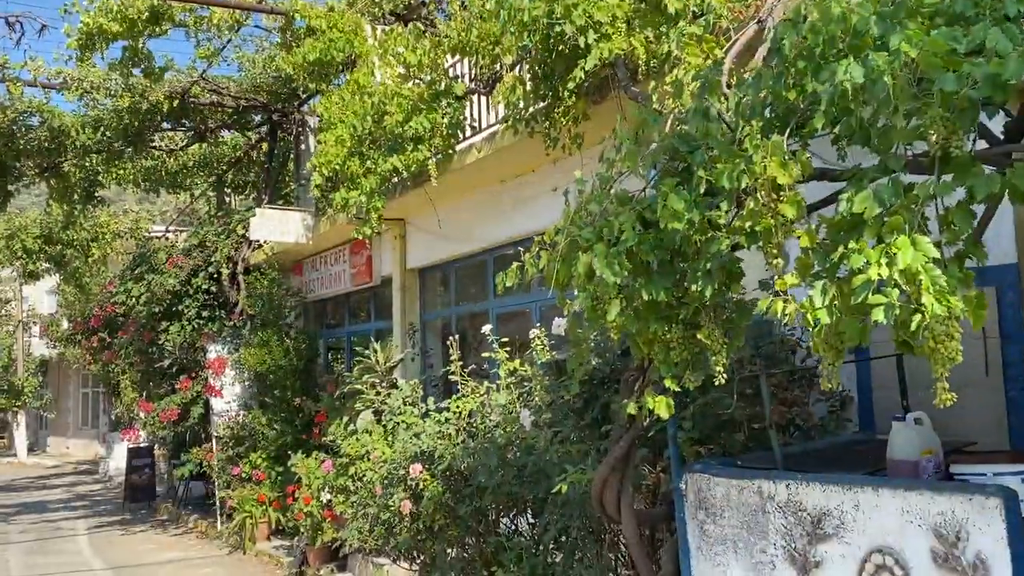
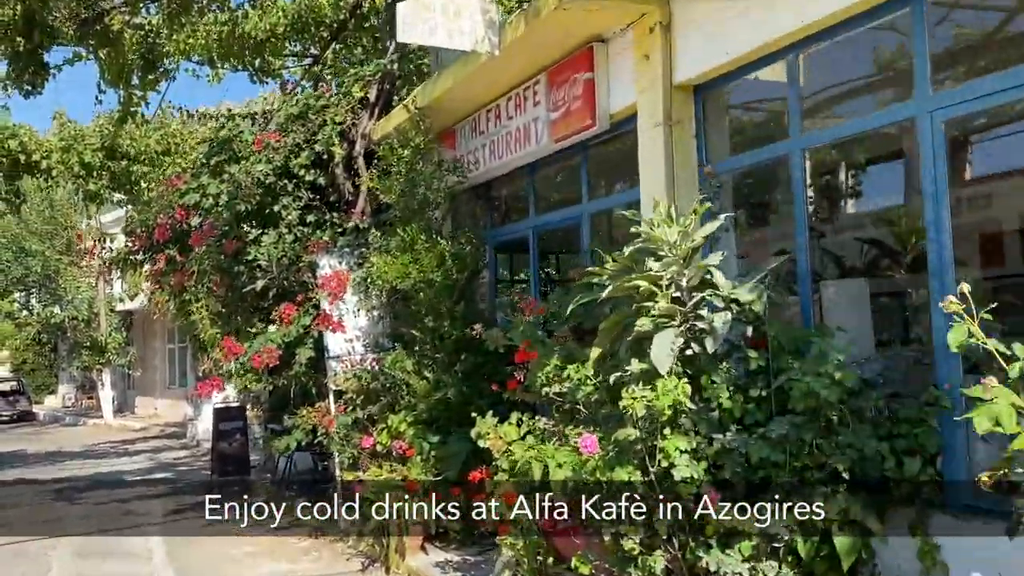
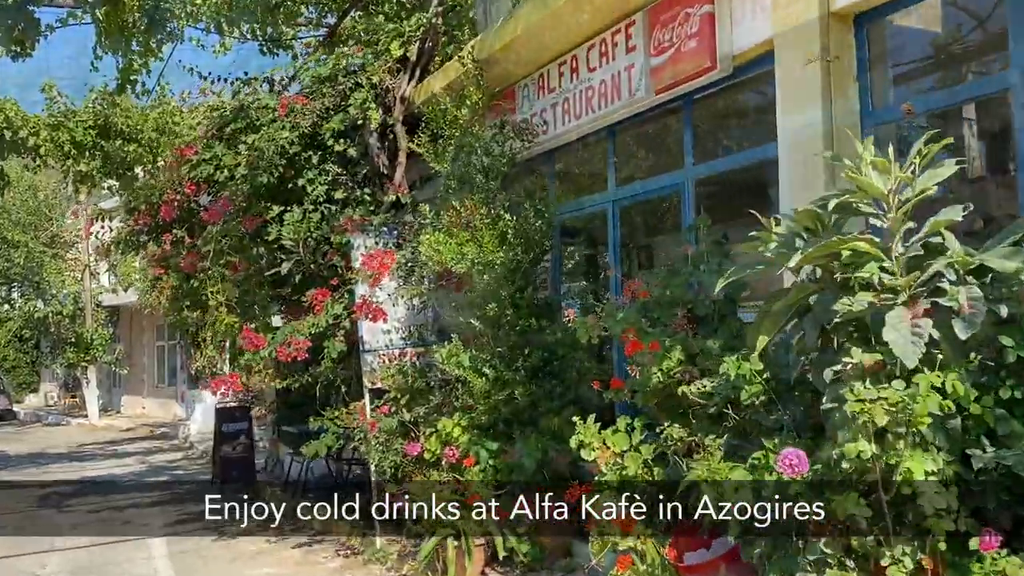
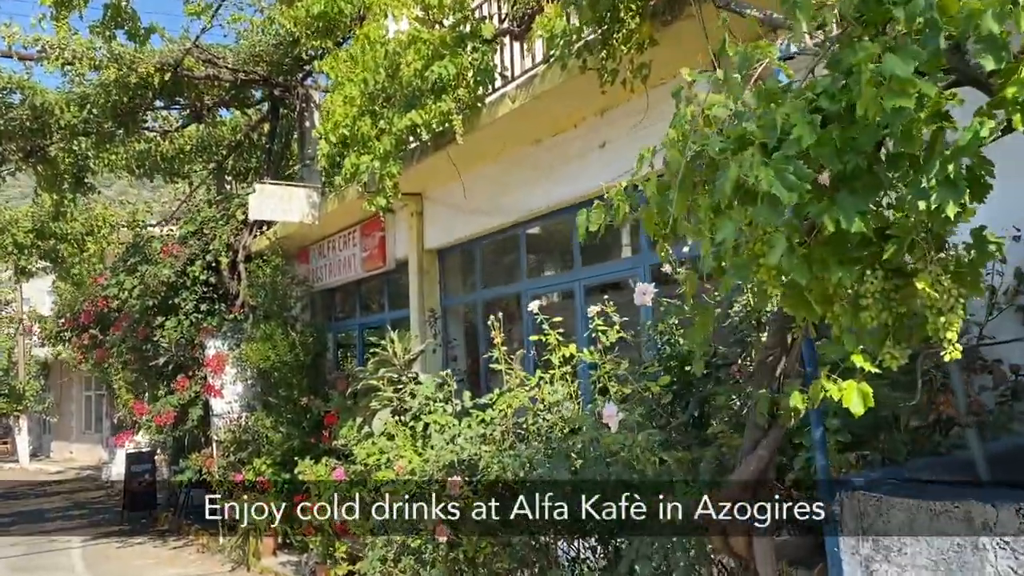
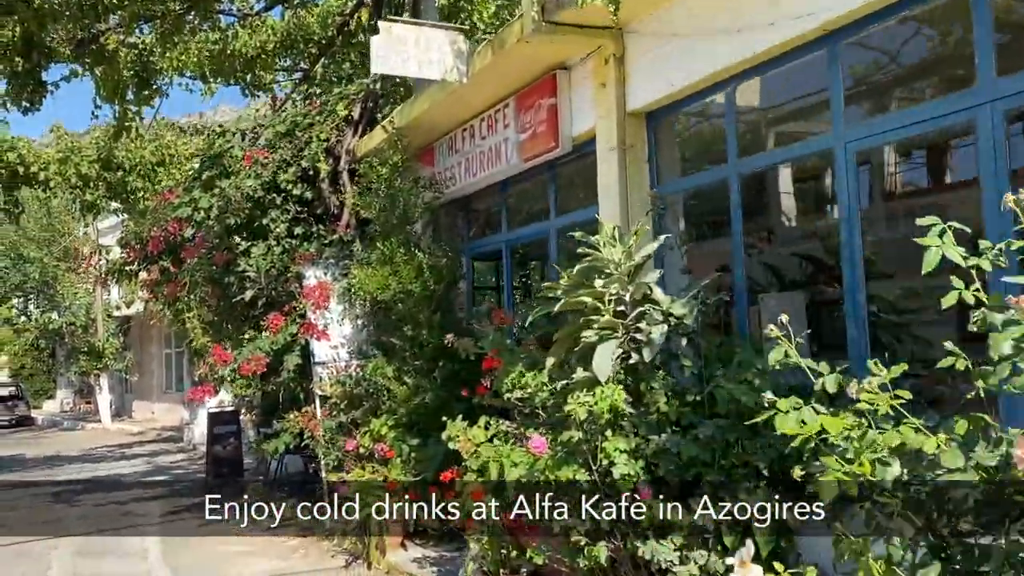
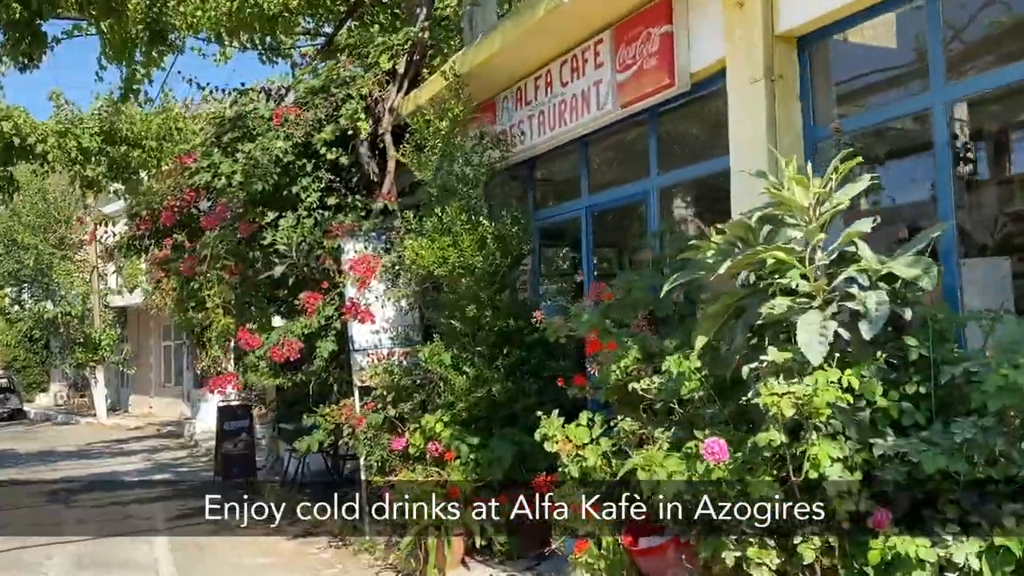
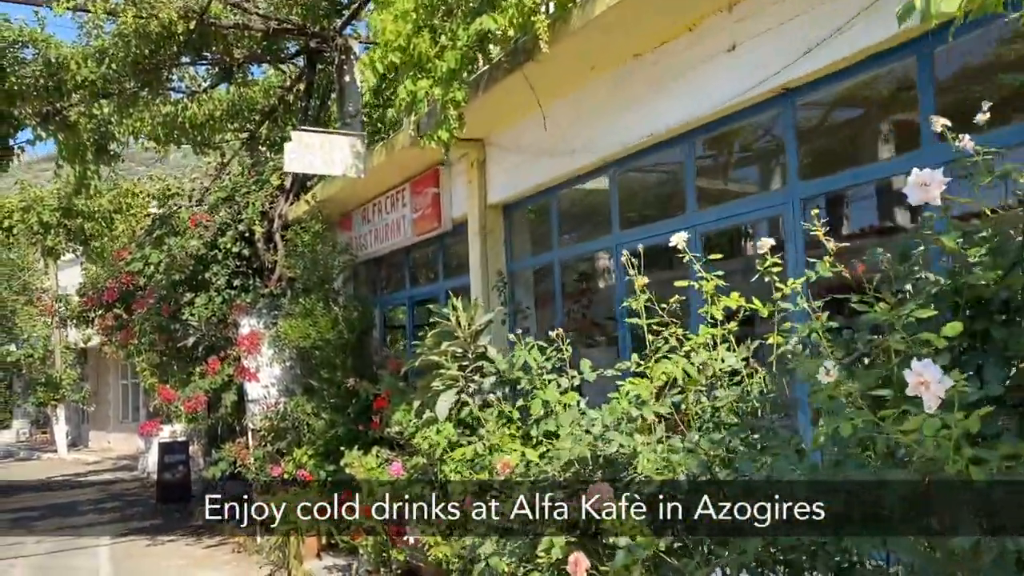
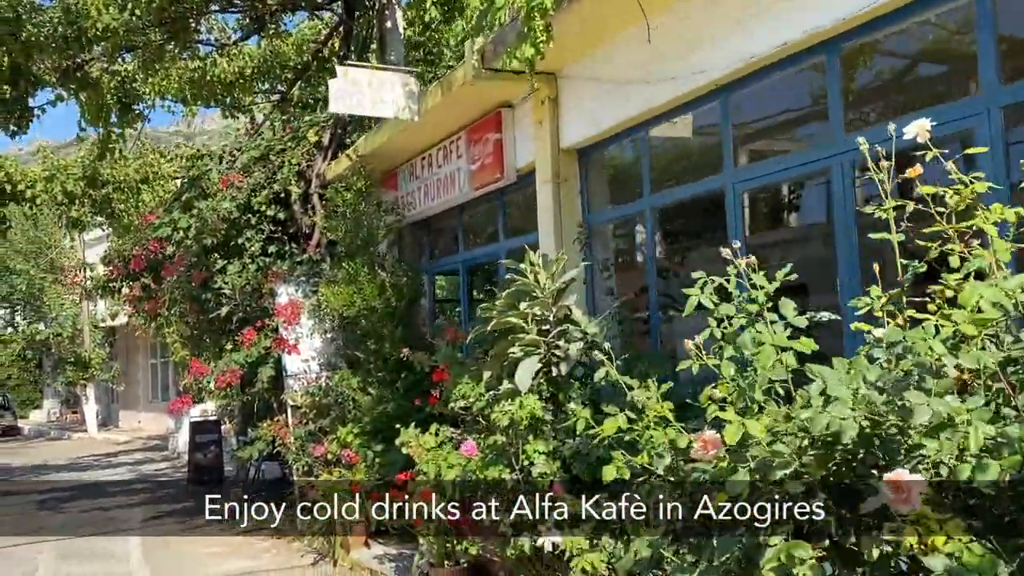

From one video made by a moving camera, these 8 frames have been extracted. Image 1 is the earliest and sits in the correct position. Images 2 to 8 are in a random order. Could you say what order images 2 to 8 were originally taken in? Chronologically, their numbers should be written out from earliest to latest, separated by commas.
4, 7, 8, 5, 2, 6, 3
